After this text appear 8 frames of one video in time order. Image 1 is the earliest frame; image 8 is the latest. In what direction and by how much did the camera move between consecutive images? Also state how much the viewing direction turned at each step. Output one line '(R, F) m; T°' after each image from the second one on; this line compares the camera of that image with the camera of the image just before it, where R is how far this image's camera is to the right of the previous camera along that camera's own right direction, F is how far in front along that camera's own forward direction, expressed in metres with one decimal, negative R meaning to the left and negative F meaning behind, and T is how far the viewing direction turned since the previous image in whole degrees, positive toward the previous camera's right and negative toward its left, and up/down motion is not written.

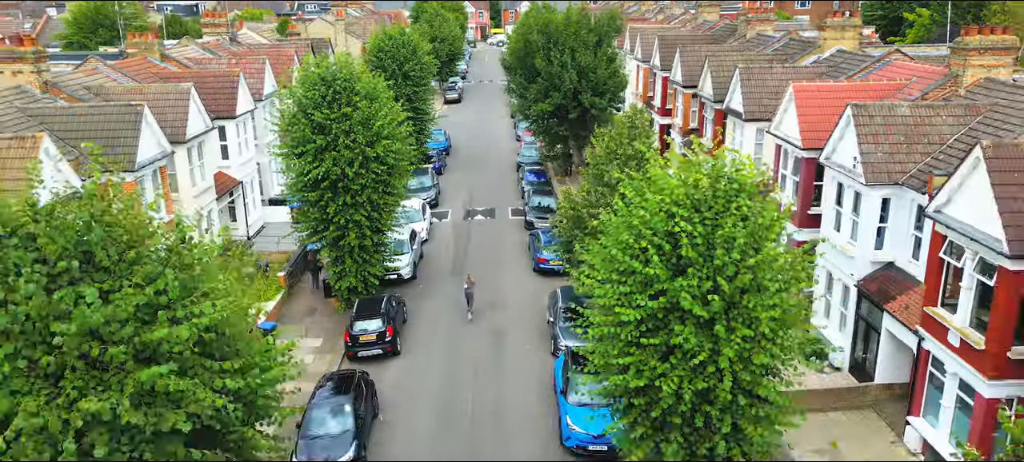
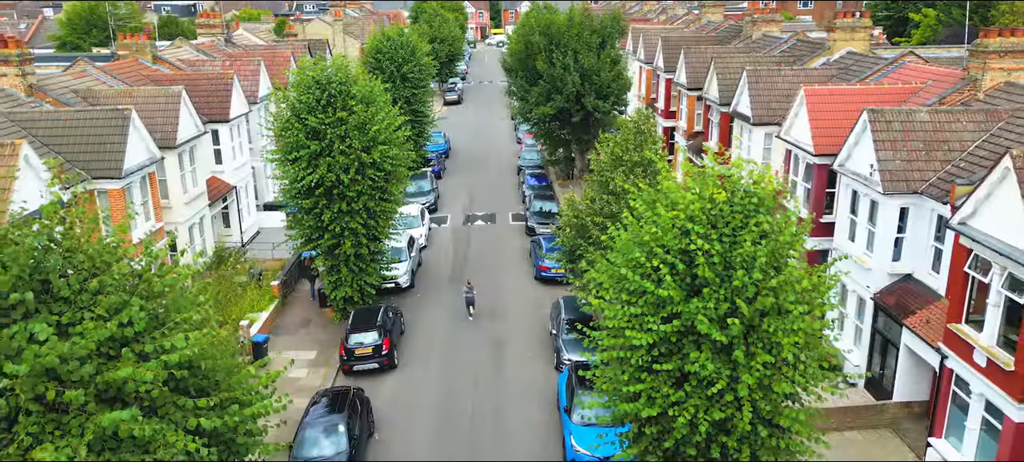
(0.0, +0.8) m; 0°
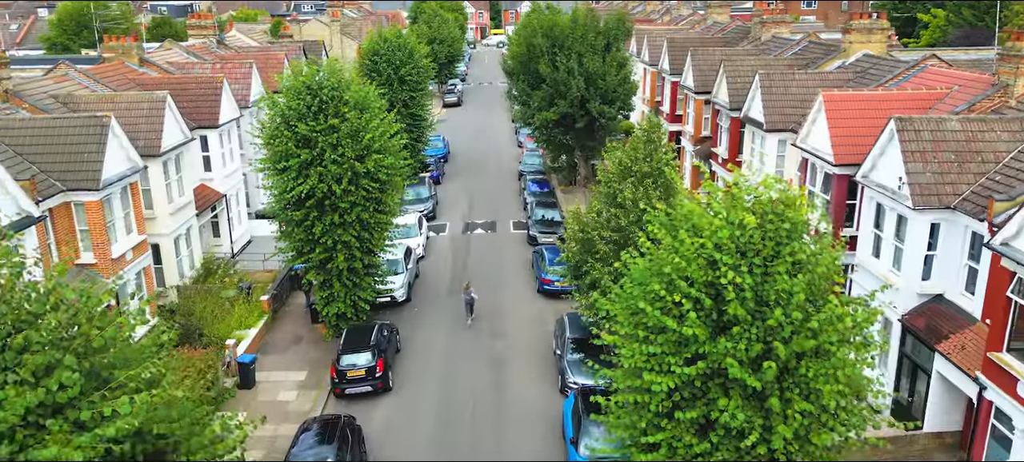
(-0.1, +1.3) m; 0°
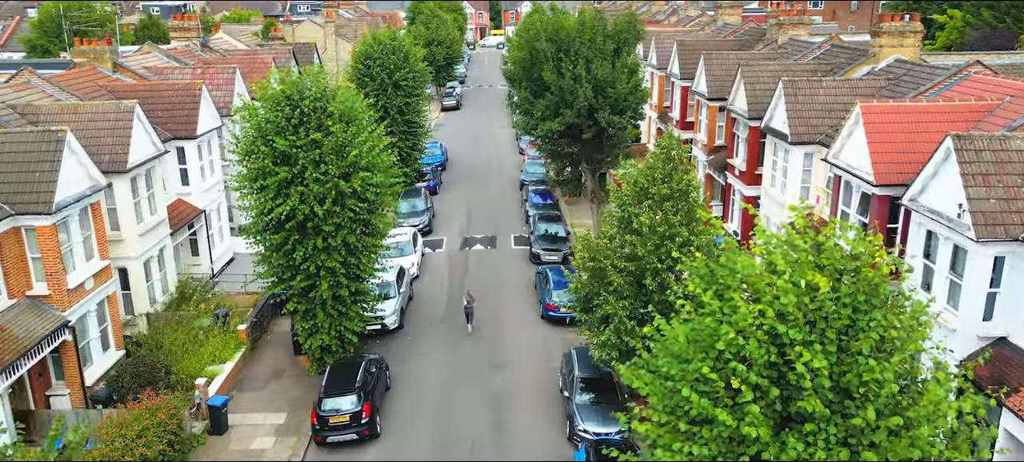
(-0.1, +2.2) m; 0°
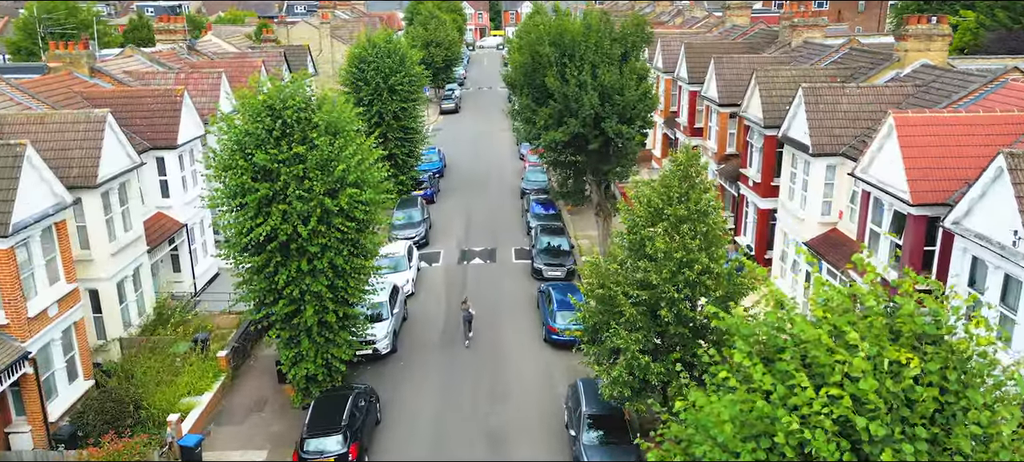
(0.0, +1.6) m; 0°
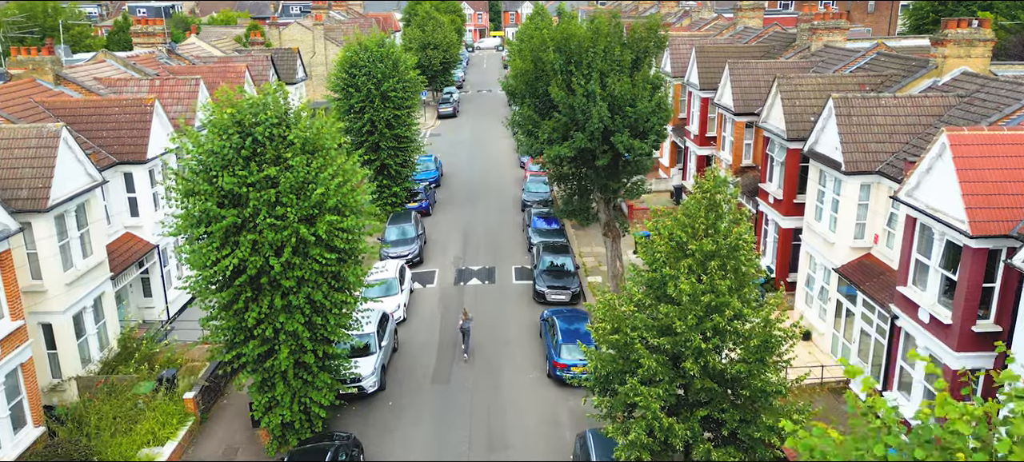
(0.0, +2.2) m; 0°
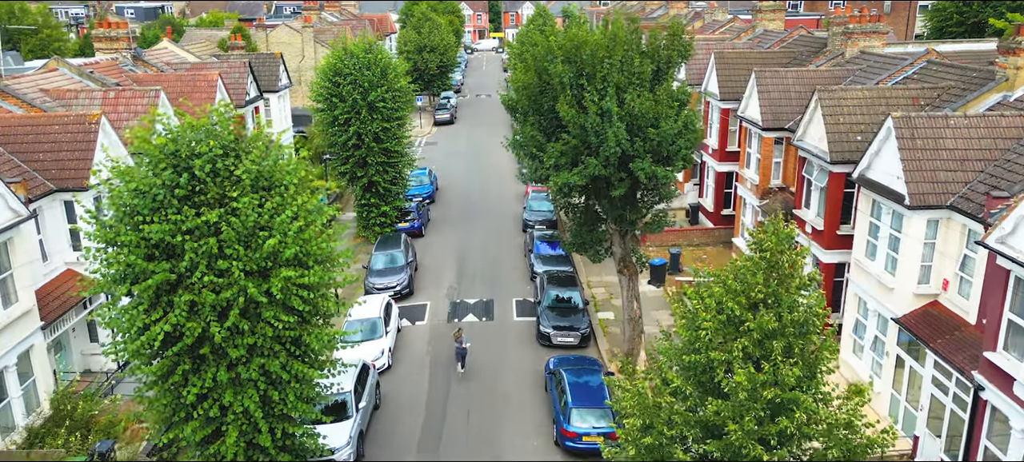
(0.0, +3.2) m; 0°
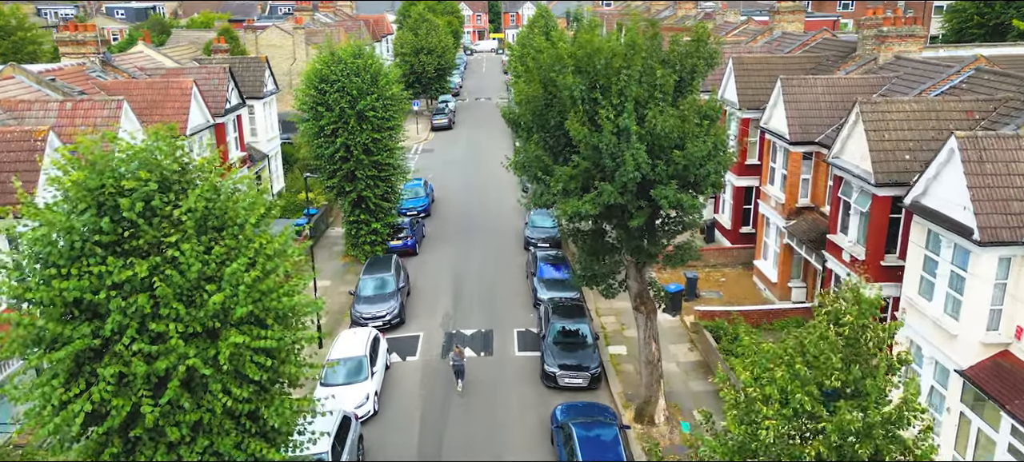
(0.0, +2.4) m; 0°
